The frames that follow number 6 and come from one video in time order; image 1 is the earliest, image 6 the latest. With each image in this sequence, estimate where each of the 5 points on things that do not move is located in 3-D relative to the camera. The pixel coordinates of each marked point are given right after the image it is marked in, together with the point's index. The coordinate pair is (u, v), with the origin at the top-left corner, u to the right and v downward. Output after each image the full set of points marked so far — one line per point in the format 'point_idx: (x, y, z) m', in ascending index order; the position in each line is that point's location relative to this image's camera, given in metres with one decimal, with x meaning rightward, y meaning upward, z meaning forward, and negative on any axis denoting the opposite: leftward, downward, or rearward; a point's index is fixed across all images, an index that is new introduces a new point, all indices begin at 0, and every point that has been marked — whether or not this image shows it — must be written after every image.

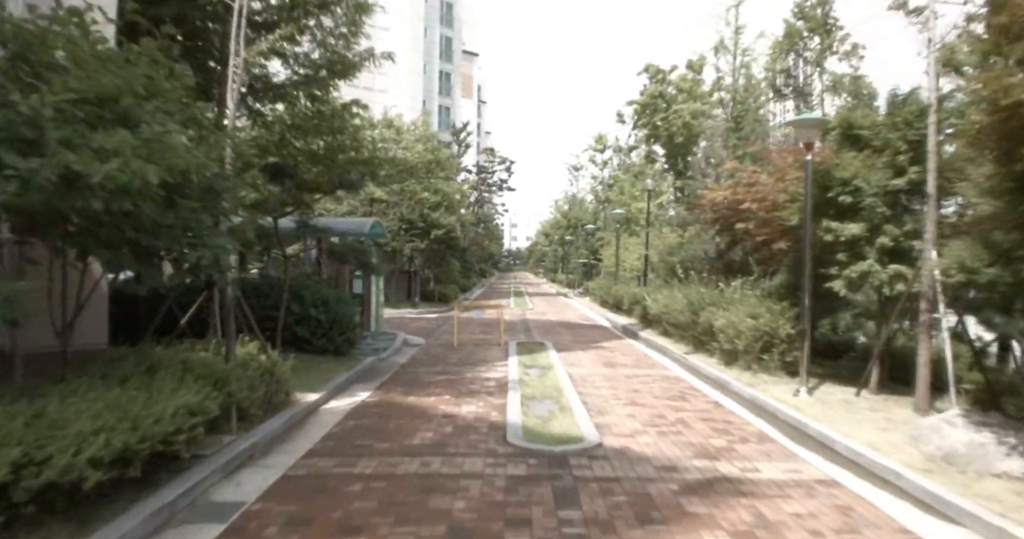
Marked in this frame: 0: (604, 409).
0: (+1.4, -2.2, +9.5) m
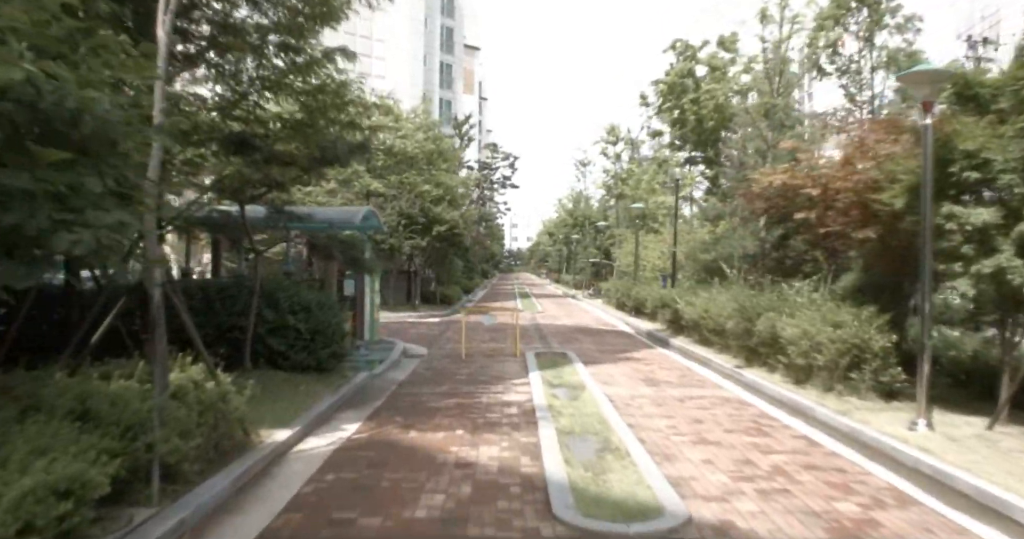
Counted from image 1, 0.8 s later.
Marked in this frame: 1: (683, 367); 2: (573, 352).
0: (+1.9, -2.1, +7.1) m
1: (+3.7, -2.1, +13.2) m
2: (+1.5, -2.0, +15.1) m
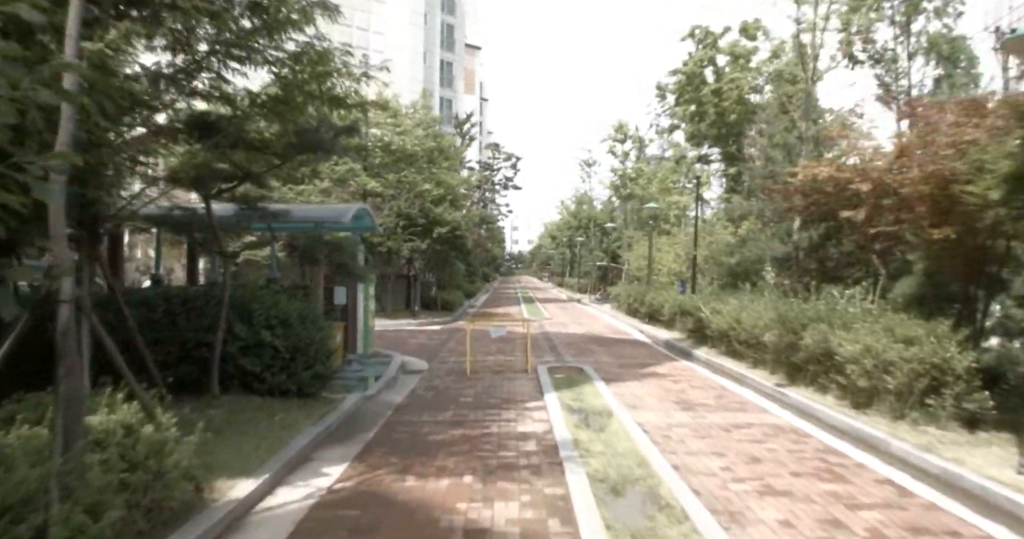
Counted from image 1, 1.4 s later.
0: (+2.1, -2.2, +5.6) m
1: (+3.9, -2.2, +11.8) m
2: (+1.7, -2.2, +13.6) m
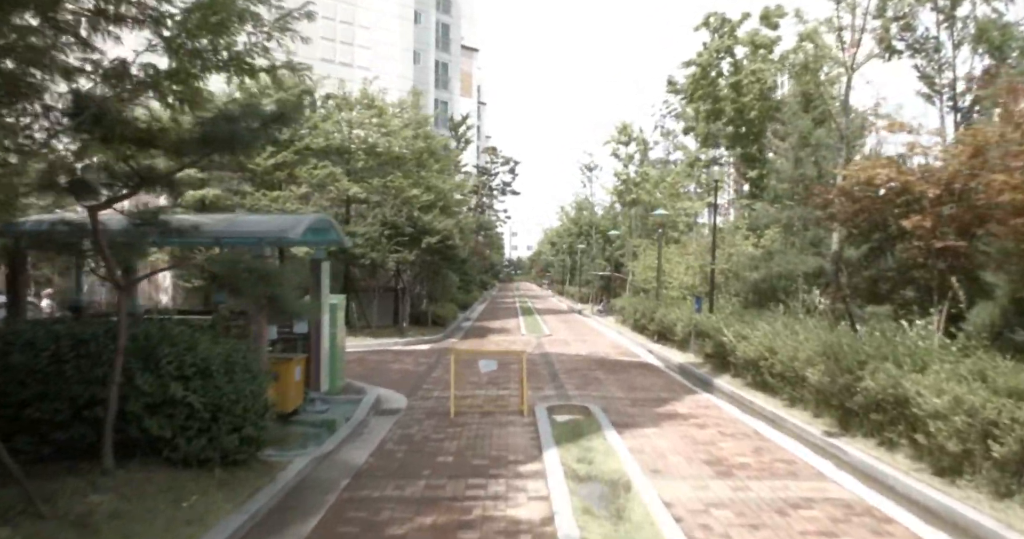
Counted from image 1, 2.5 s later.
0: (+1.9, -2.5, +3.6) m
1: (+3.8, -2.6, +9.7) m
2: (+1.6, -2.5, +11.6) m
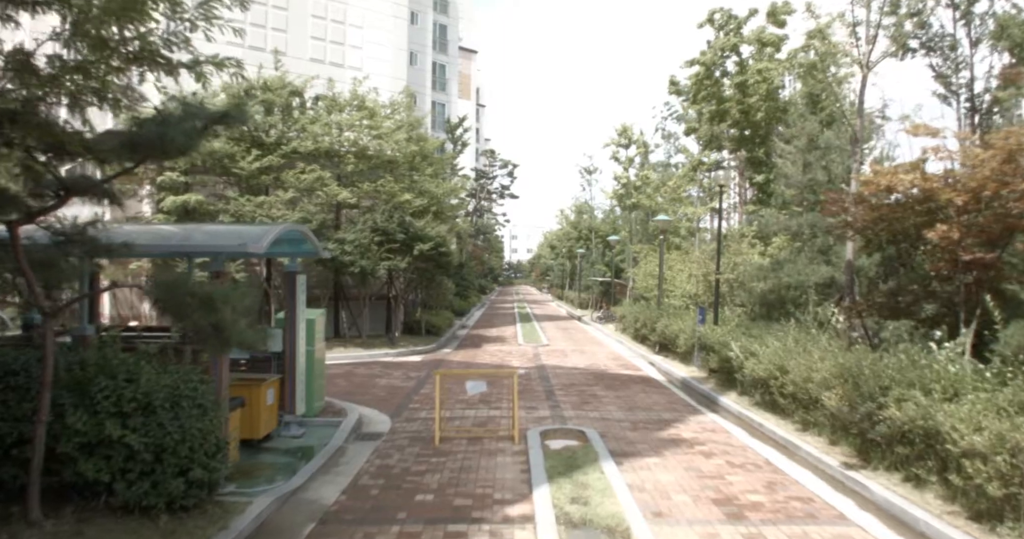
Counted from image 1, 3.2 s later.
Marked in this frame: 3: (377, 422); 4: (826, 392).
0: (+1.8, -2.7, +2.8) m
1: (+3.6, -2.8, +8.9) m
2: (+1.5, -2.8, +10.8) m
3: (-2.5, -2.8, +11.3) m
4: (+4.8, -1.8, +9.2) m
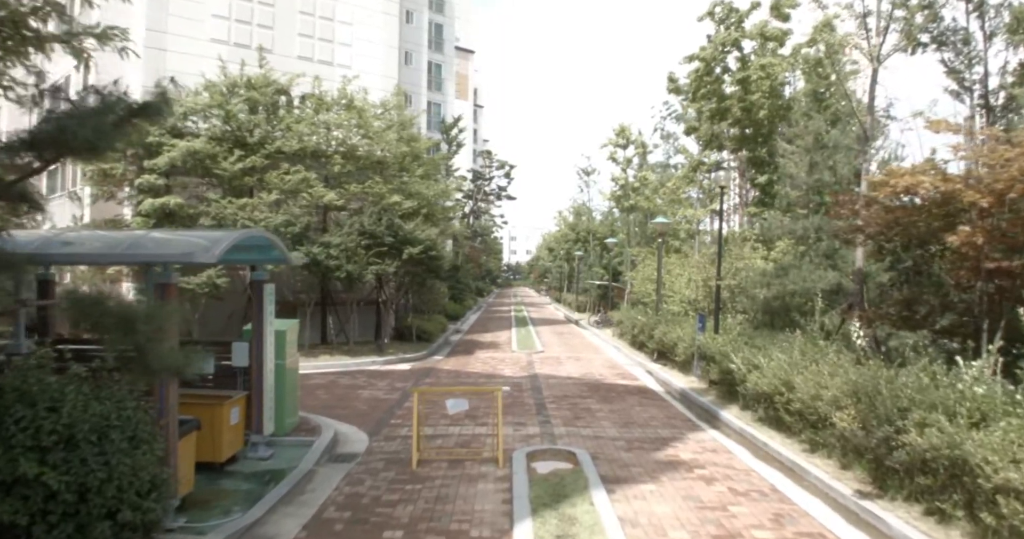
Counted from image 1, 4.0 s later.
0: (+1.5, -2.8, +2.0) m
1: (+3.4, -2.9, +8.2) m
2: (+1.2, -2.9, +10.0) m
3: (-2.7, -2.9, +10.5) m
4: (+4.5, -2.0, +8.5) m
